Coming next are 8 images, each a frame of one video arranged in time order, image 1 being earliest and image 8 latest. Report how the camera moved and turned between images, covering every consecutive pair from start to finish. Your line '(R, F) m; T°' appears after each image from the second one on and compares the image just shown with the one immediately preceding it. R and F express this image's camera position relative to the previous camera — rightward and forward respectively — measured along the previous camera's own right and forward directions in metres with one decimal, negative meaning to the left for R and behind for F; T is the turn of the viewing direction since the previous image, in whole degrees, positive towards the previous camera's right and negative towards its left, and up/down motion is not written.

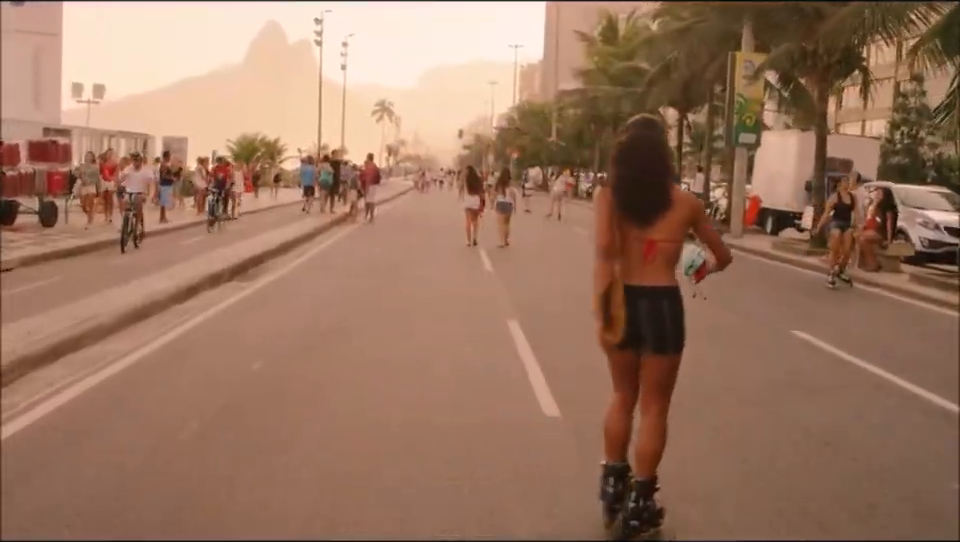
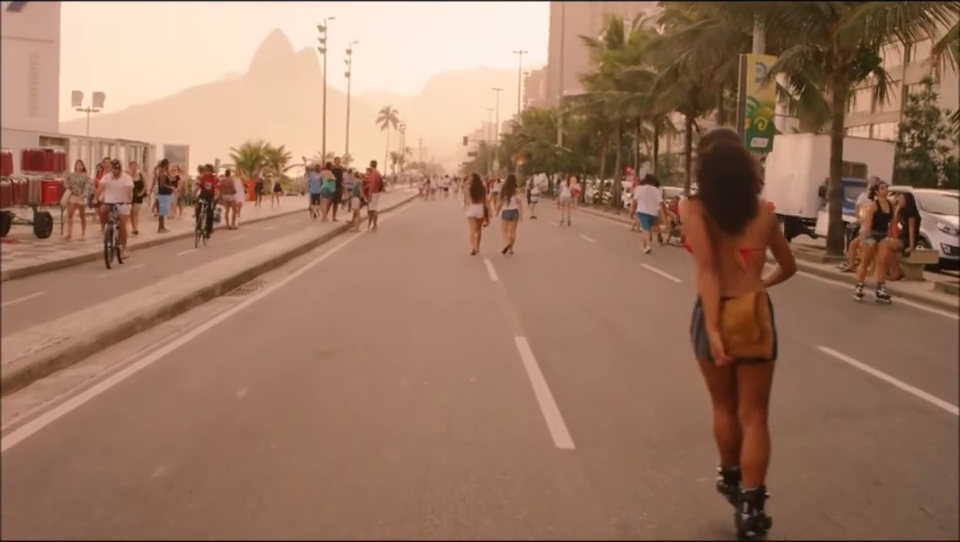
(0.0, +0.6) m; 0°
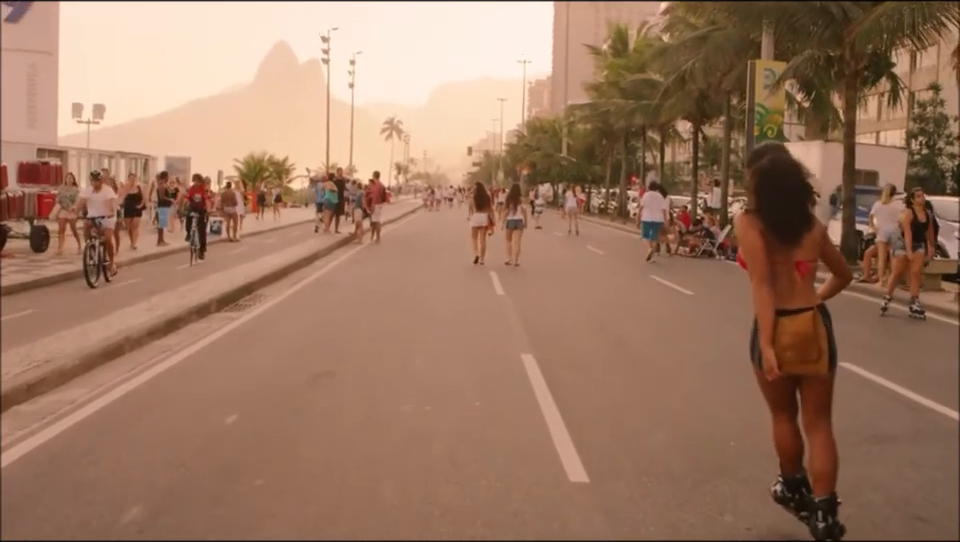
(0.0, +0.5) m; 0°
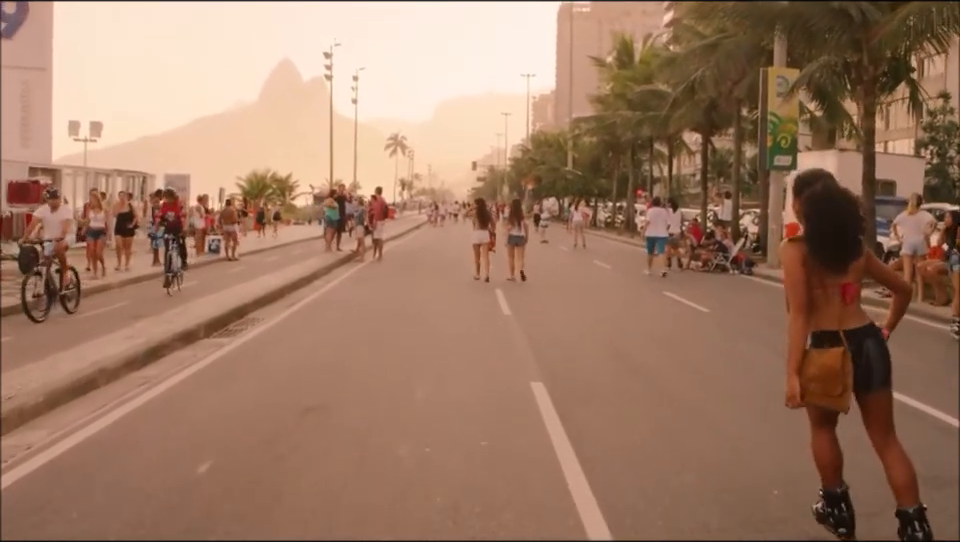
(0.0, +0.8) m; 0°
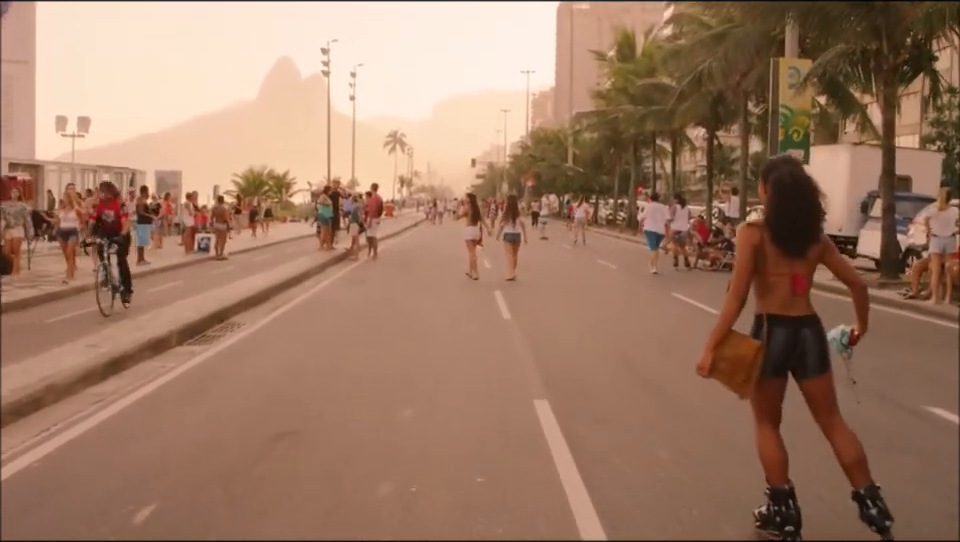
(0.0, +1.0) m; 0°
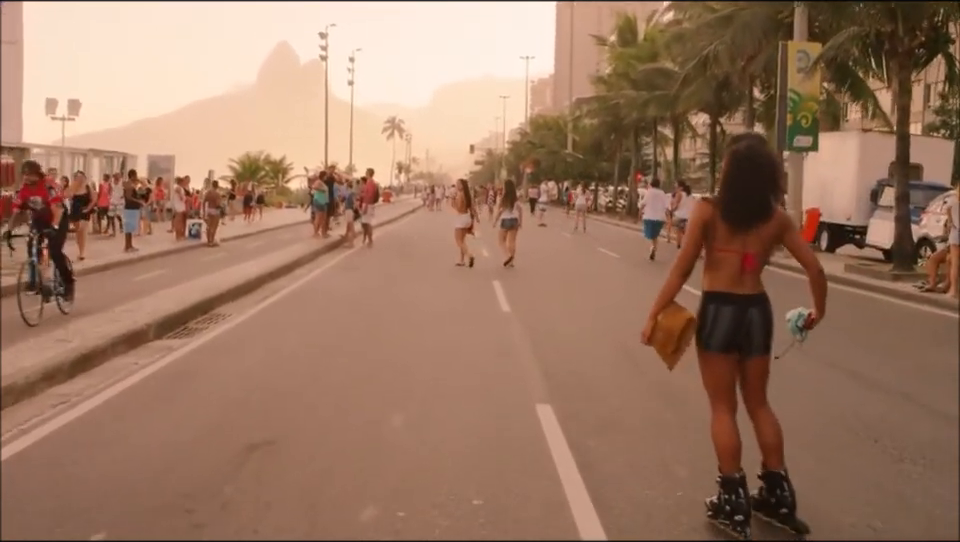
(0.0, +0.7) m; 0°
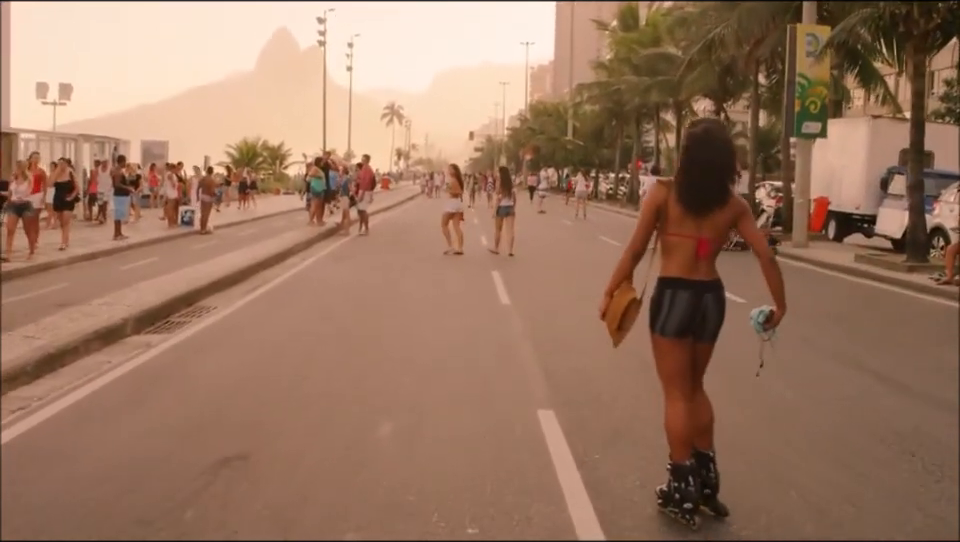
(0.0, +0.6) m; 0°
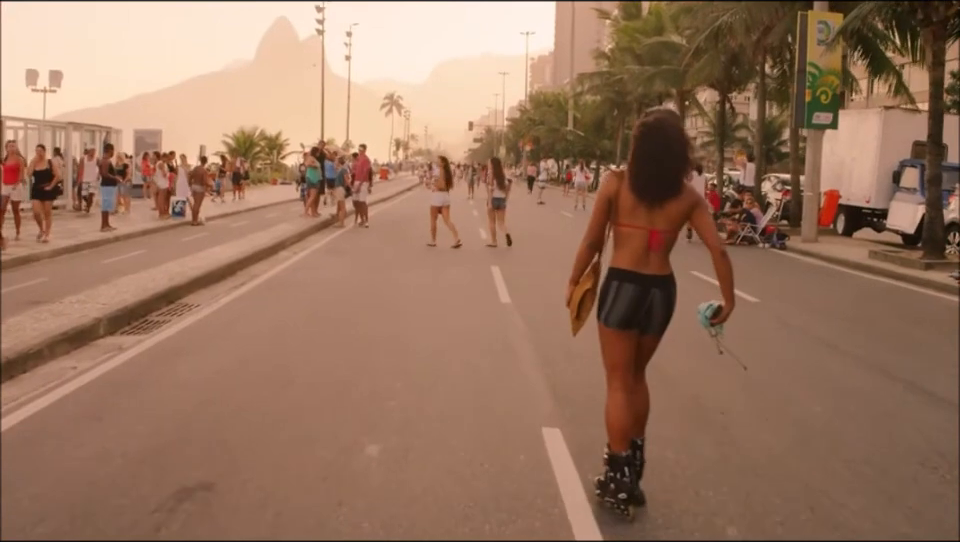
(0.0, +0.7) m; 0°
